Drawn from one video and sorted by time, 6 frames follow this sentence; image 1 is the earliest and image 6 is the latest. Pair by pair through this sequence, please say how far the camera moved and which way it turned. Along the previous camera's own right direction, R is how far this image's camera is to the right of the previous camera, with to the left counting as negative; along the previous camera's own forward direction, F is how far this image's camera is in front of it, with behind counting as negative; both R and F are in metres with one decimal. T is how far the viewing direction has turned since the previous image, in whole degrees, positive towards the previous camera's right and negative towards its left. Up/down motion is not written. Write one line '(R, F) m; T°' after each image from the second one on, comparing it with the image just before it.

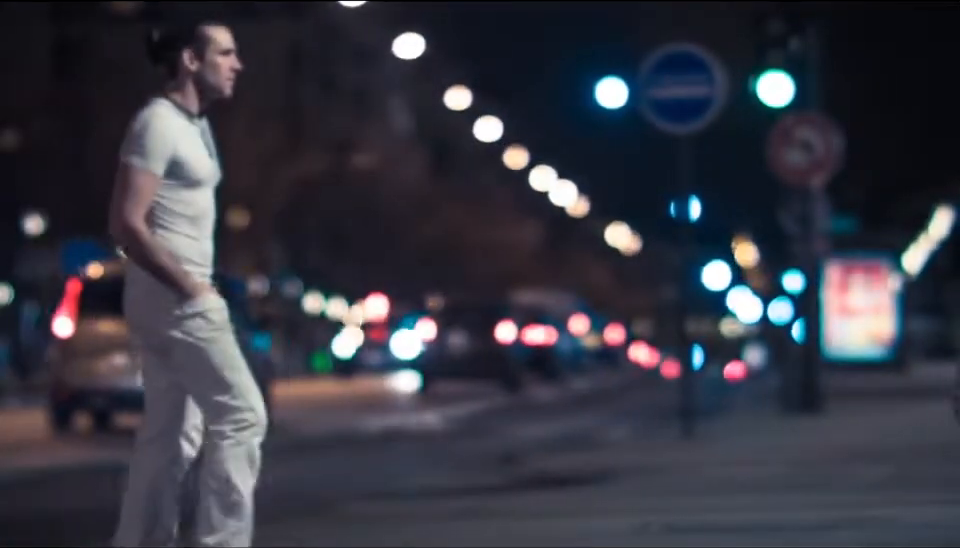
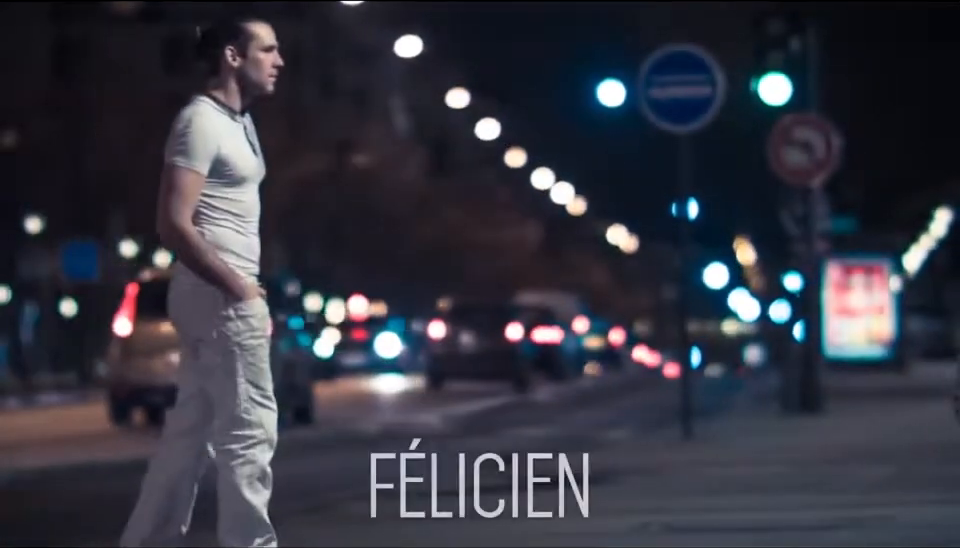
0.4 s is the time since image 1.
(-0.6, 0.0) m; +3°
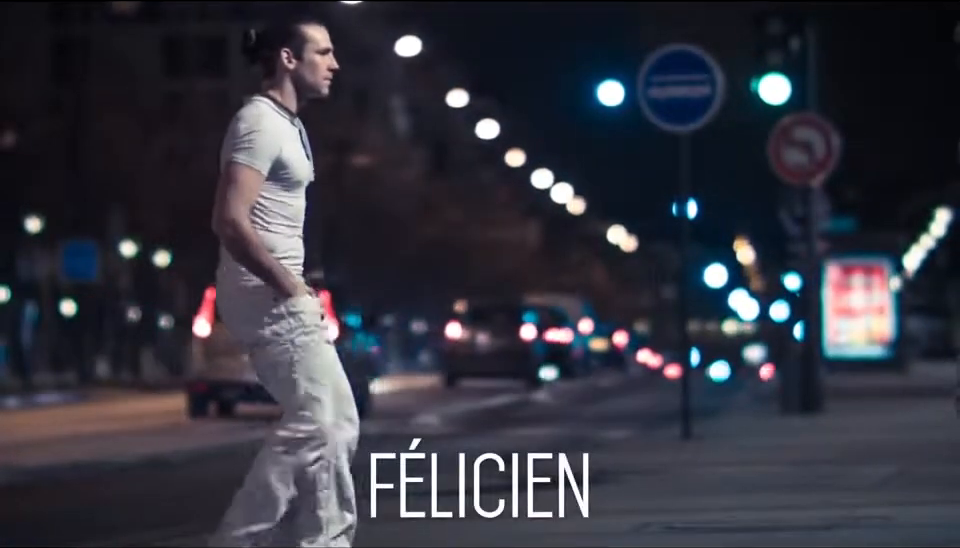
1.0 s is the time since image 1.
(0.0, 0.0) m; 0°
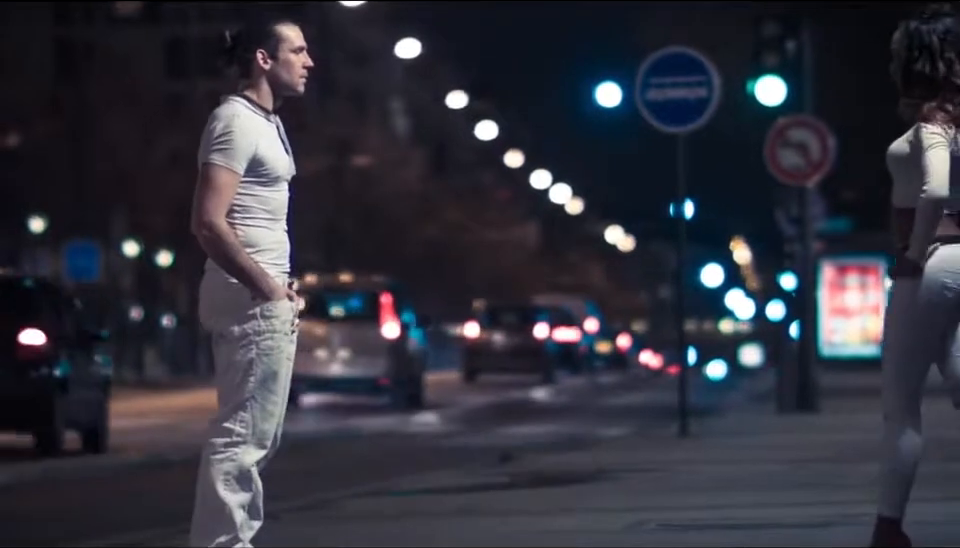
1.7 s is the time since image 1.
(0.0, -0.1) m; 0°
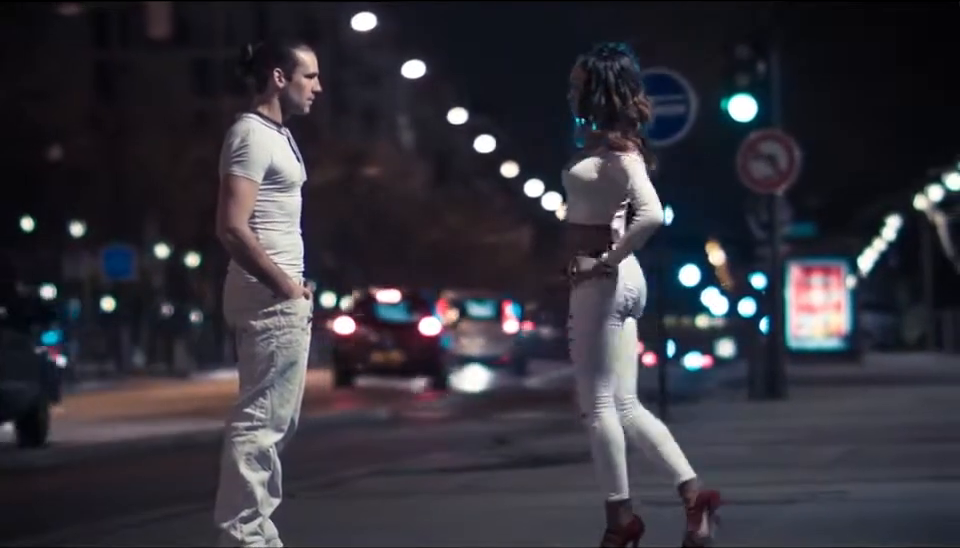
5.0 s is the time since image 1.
(0.0, -1.2) m; 0°
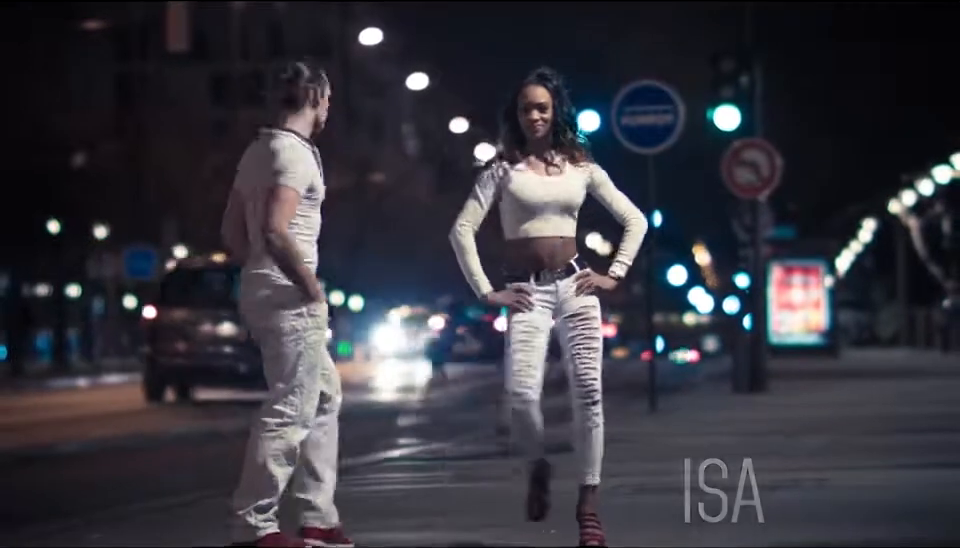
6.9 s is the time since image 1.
(0.0, -0.8) m; 0°
